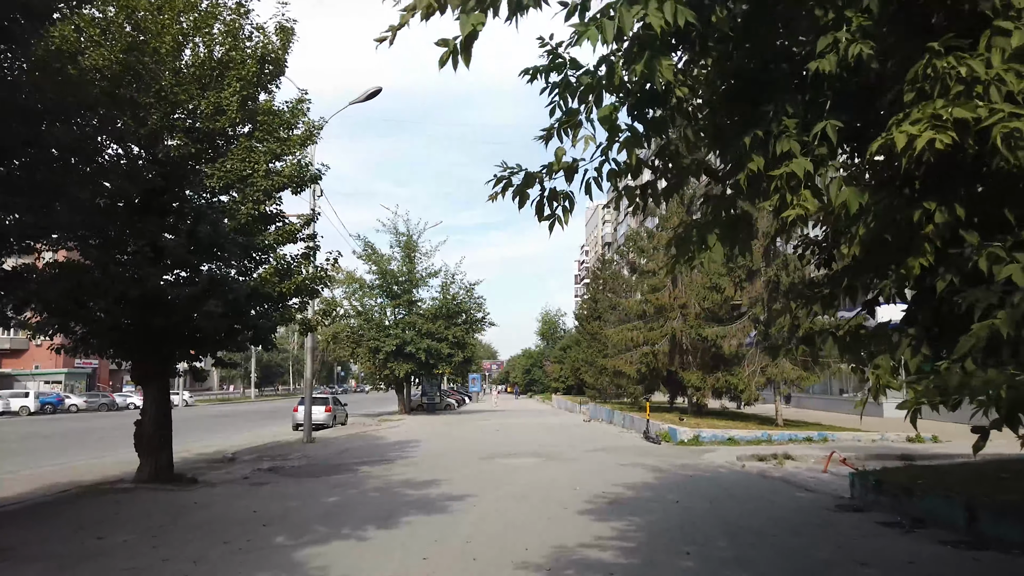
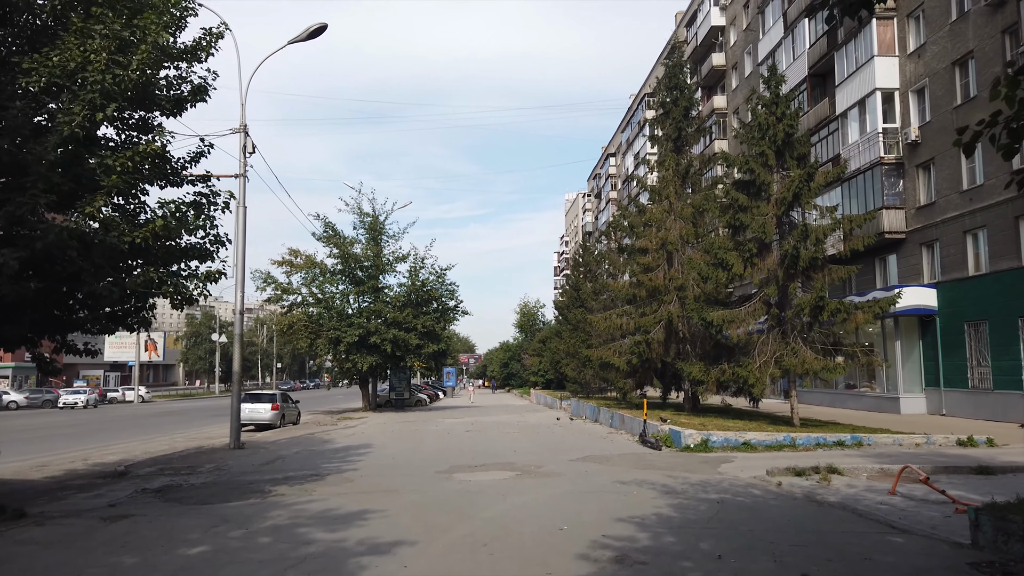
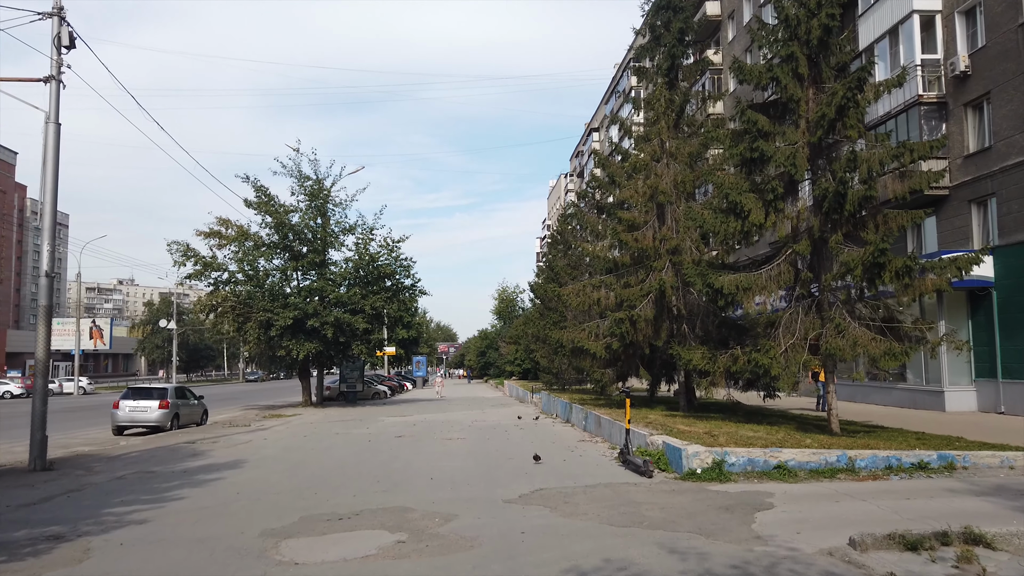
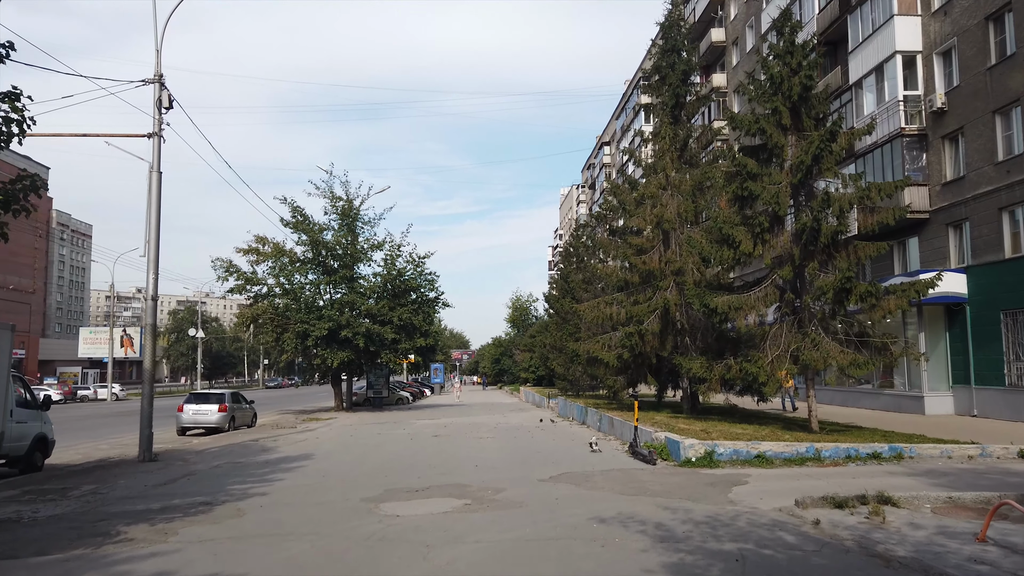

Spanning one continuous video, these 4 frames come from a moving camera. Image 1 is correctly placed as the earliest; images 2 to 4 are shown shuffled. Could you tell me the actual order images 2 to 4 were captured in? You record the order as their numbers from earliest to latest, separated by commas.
2, 4, 3
